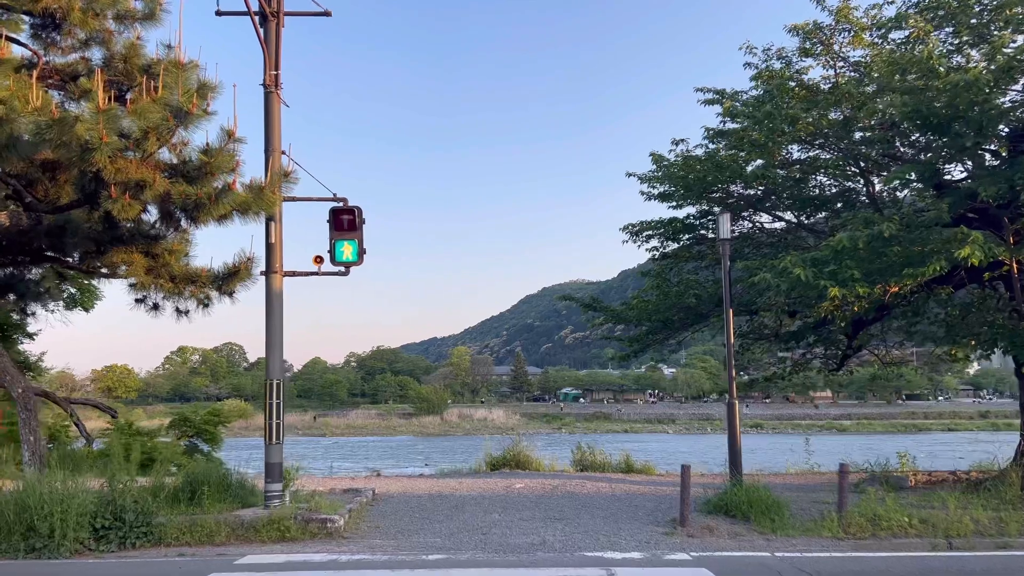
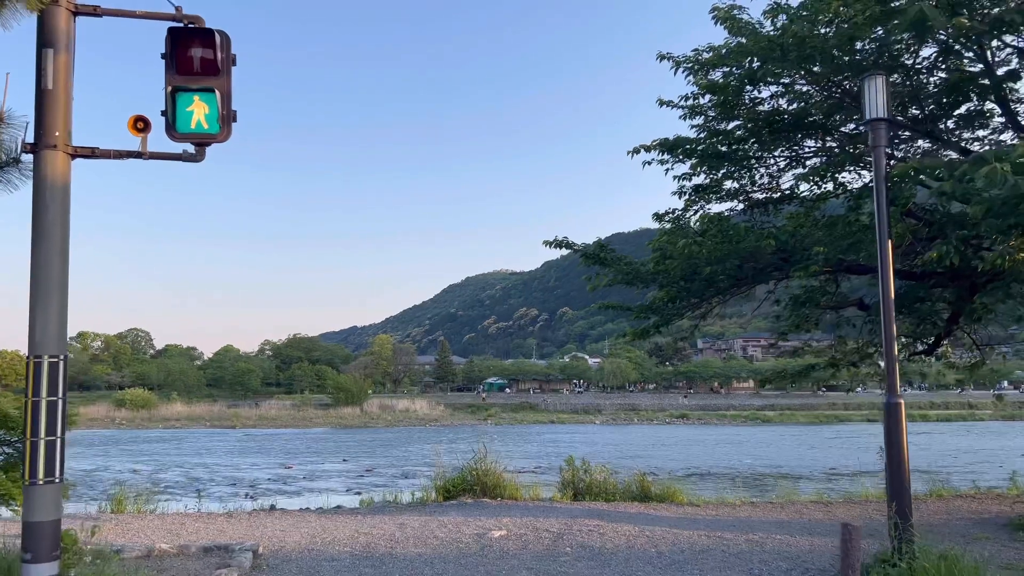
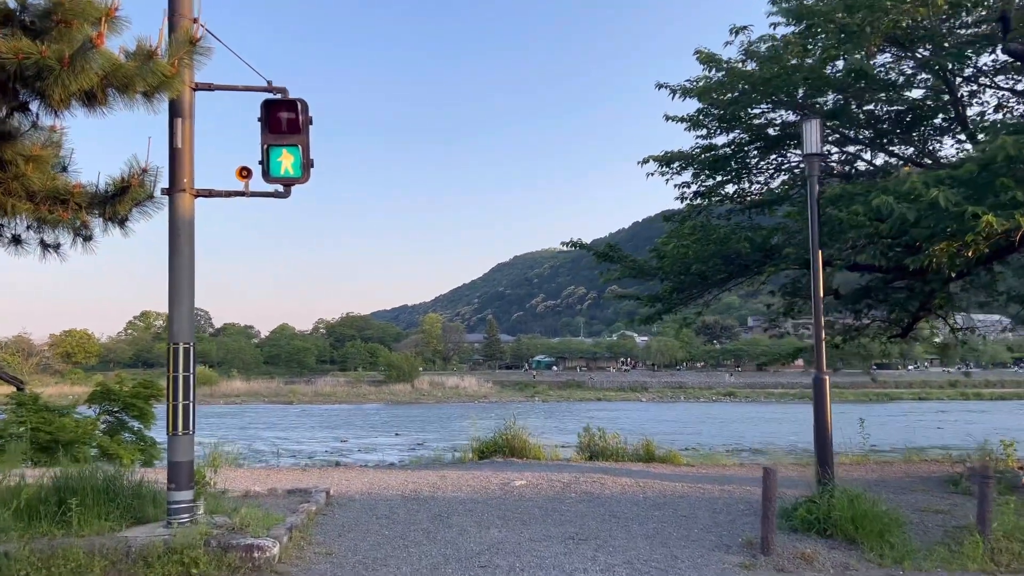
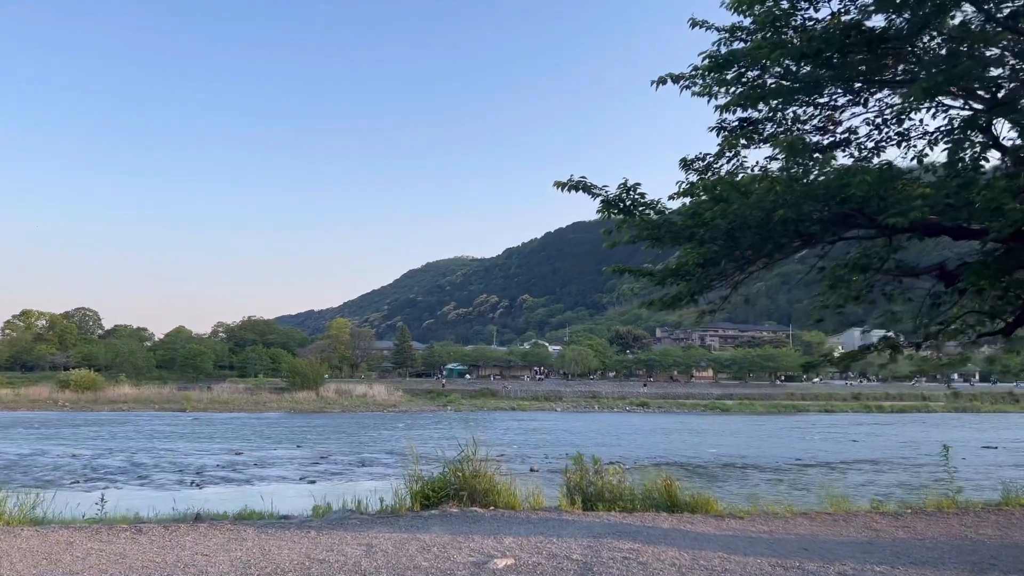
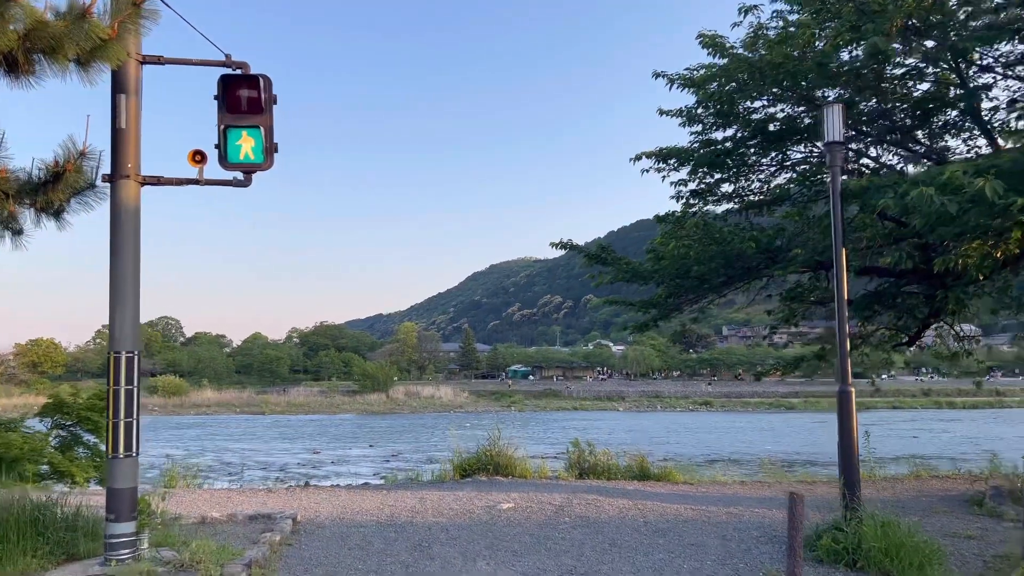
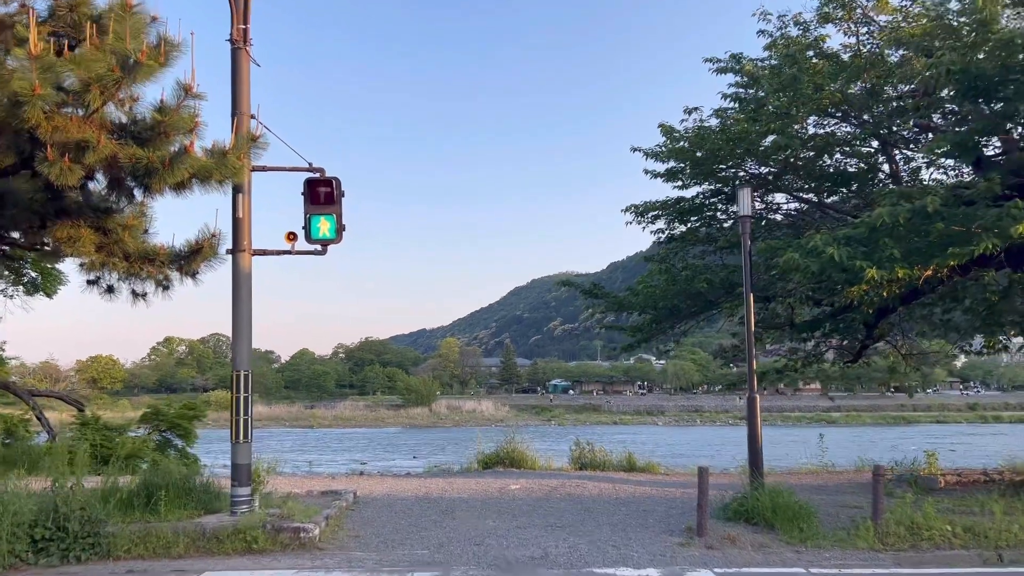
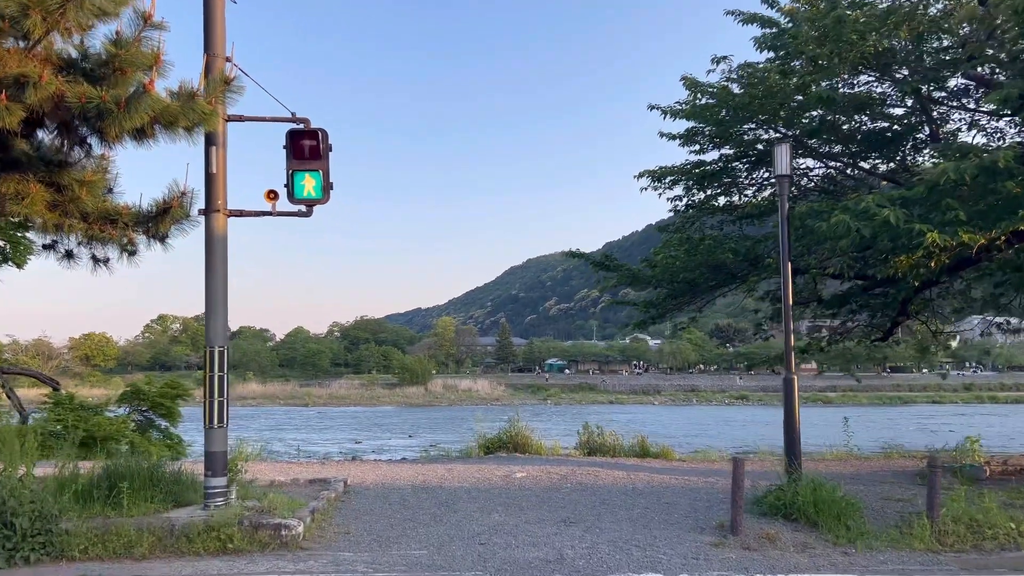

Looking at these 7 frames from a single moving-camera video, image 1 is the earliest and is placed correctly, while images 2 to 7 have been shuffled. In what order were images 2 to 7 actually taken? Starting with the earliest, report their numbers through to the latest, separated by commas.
6, 7, 3, 5, 2, 4
